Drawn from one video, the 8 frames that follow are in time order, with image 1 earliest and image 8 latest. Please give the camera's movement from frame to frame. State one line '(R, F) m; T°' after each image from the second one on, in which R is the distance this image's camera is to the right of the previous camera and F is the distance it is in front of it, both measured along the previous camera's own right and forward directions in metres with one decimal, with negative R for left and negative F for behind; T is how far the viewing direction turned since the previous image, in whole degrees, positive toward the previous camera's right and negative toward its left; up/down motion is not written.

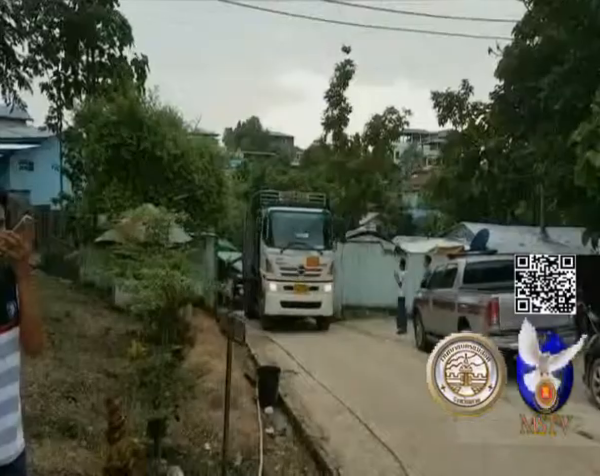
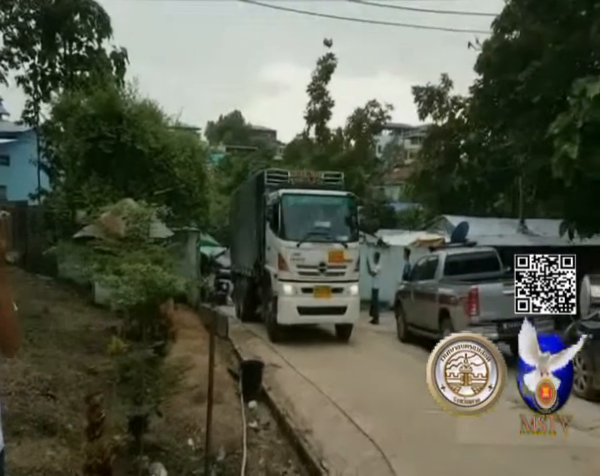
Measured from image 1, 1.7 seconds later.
(0.0, +0.2) m; +2°
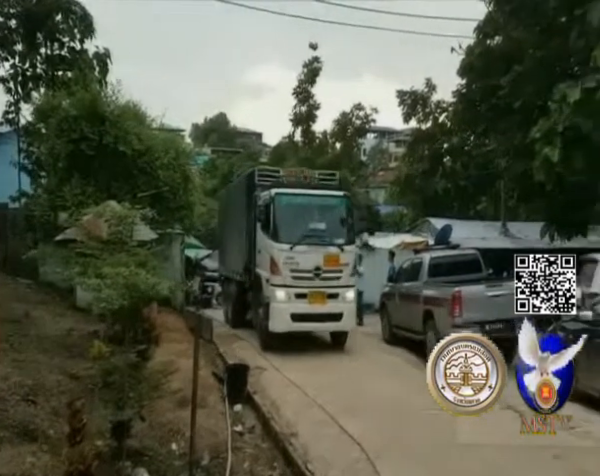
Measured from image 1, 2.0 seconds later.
(0.0, +0.3) m; +1°
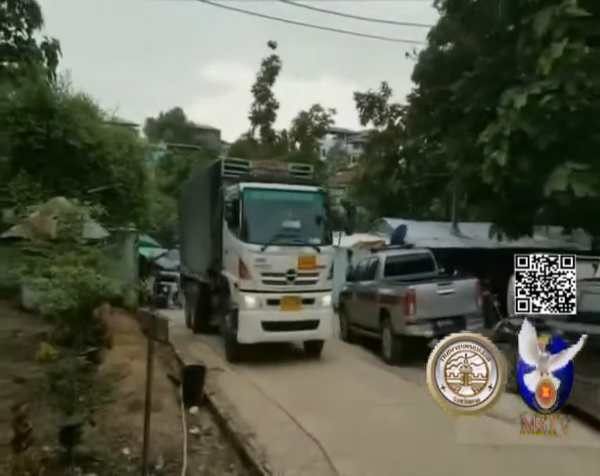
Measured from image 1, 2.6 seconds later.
(+0.2, +0.9) m; +4°
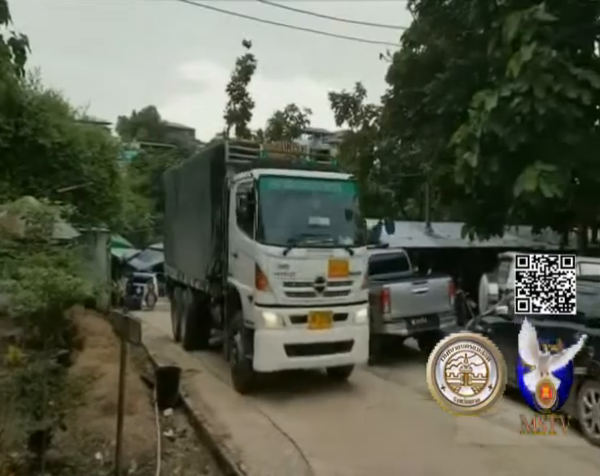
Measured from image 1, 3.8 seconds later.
(0.0, +0.4) m; +2°
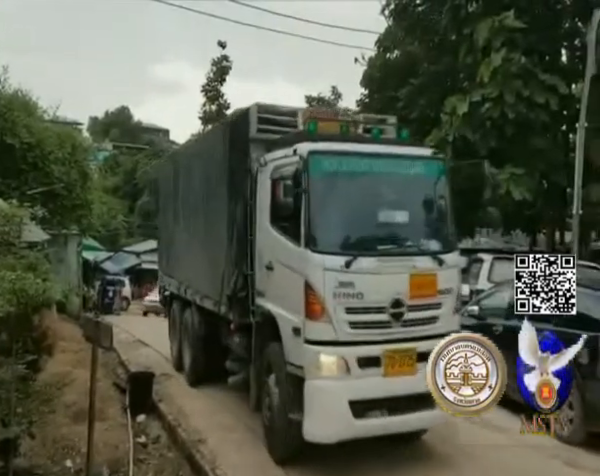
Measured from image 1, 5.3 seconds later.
(0.0, +0.5) m; +2°
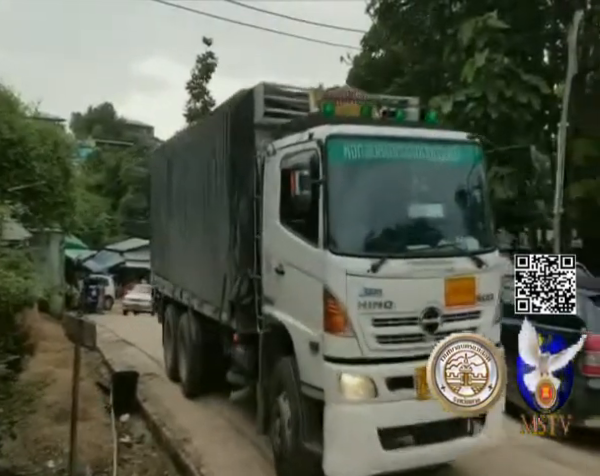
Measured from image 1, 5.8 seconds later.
(0.0, +0.3) m; +1°
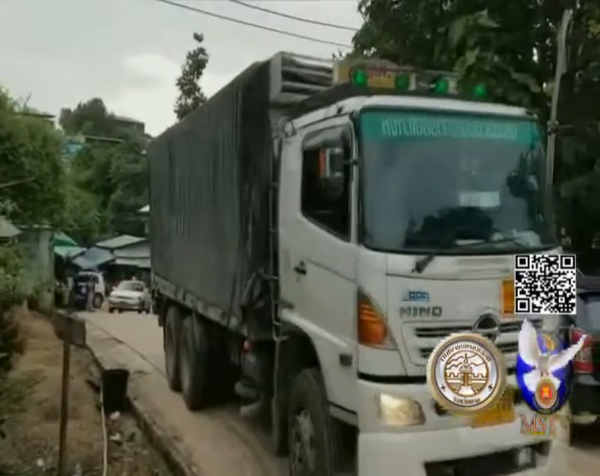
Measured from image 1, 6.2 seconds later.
(0.0, +0.2) m; +1°
